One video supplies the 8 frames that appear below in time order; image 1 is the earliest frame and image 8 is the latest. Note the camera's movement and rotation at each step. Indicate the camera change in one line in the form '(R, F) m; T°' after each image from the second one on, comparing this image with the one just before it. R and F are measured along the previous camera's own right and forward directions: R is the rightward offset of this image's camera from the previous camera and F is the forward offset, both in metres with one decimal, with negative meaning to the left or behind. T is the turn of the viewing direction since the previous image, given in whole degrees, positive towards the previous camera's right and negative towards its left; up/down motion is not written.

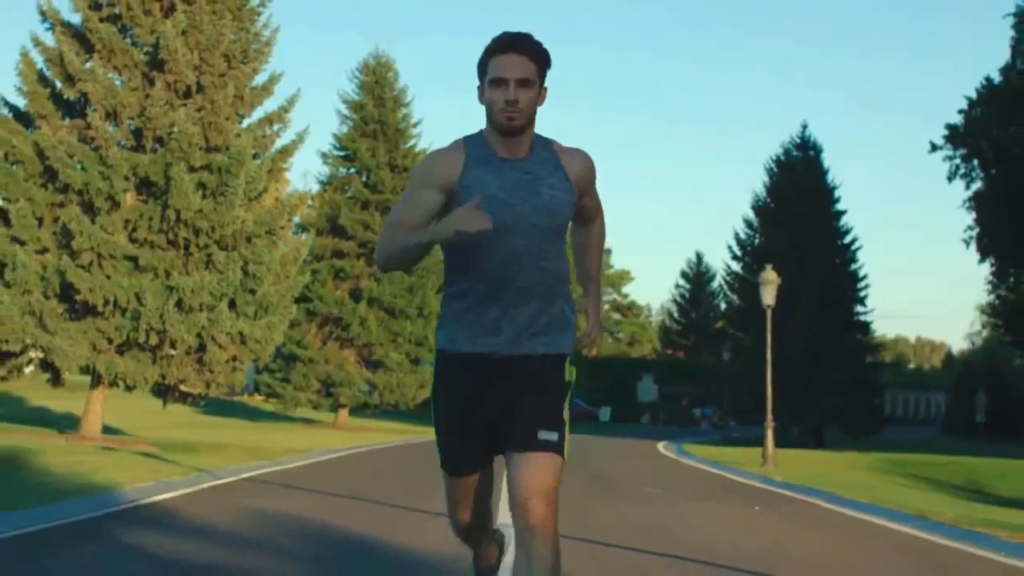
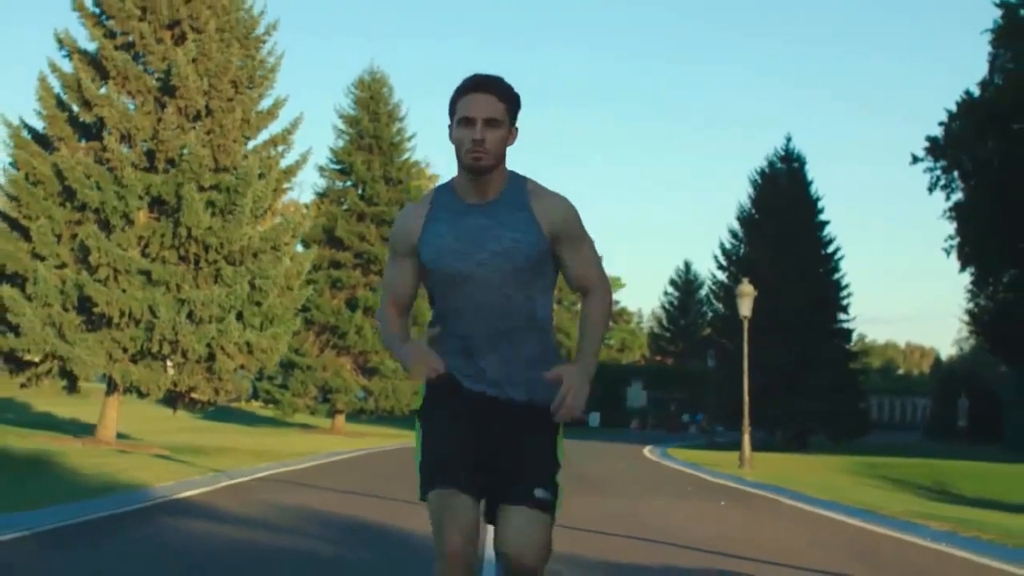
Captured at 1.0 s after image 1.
(0.0, -1.7) m; 0°
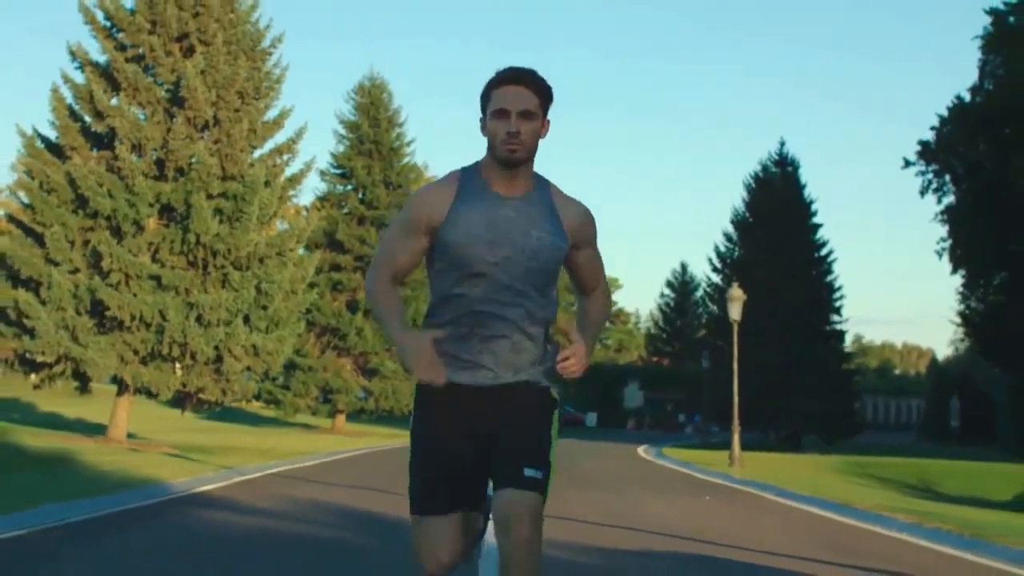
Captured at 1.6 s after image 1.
(0.0, -1.0) m; 0°
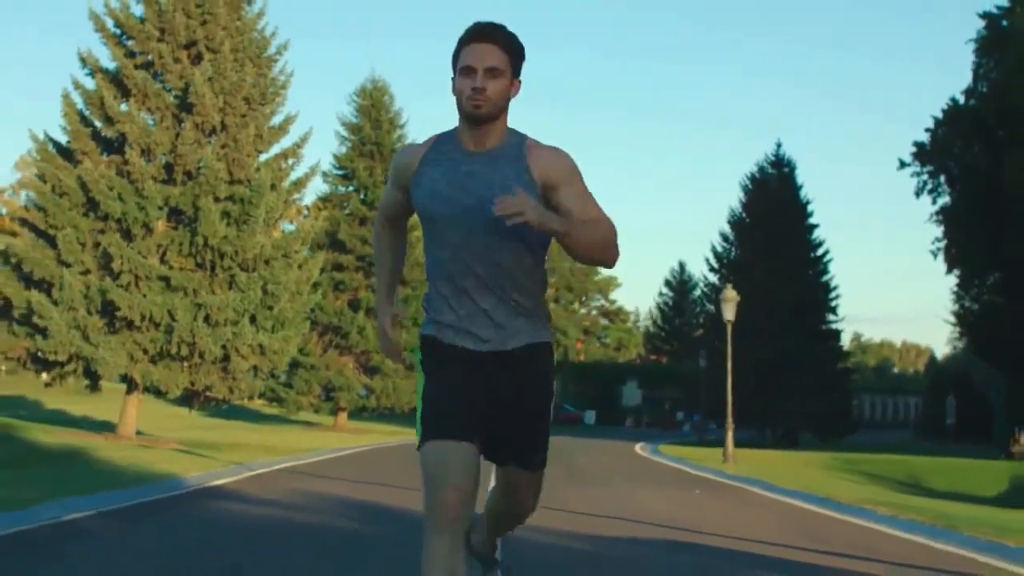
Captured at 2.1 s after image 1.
(0.0, -0.8) m; 0°
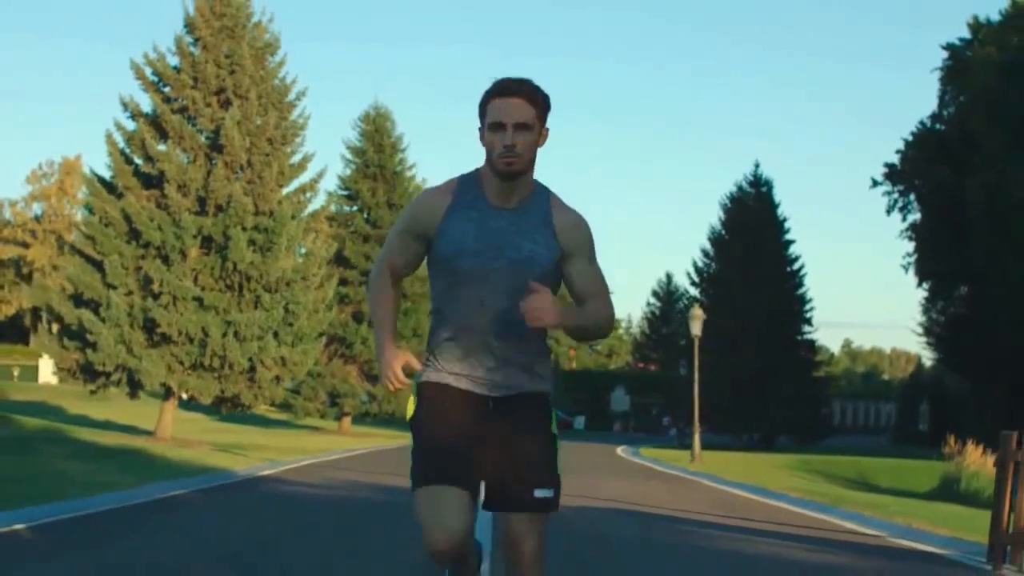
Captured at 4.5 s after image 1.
(+0.1, -4.2) m; 0°
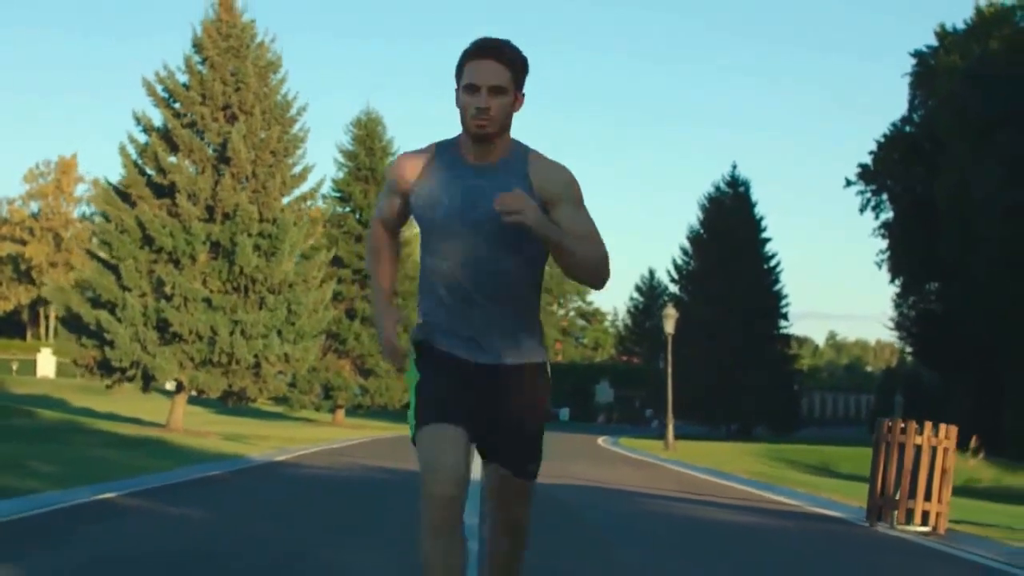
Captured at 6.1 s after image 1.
(0.0, -2.8) m; +1°
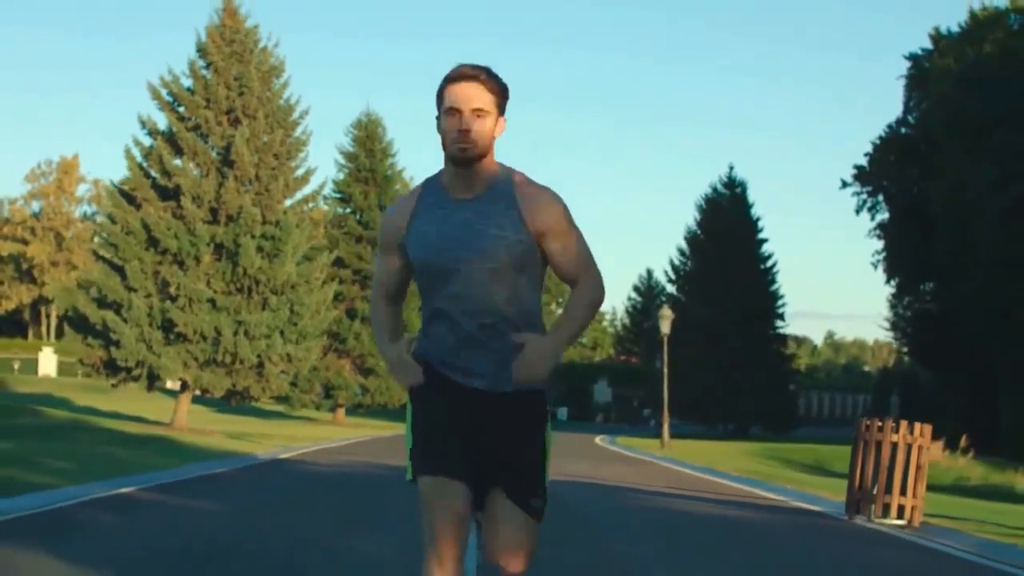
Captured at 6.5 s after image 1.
(0.0, -0.7) m; 0°
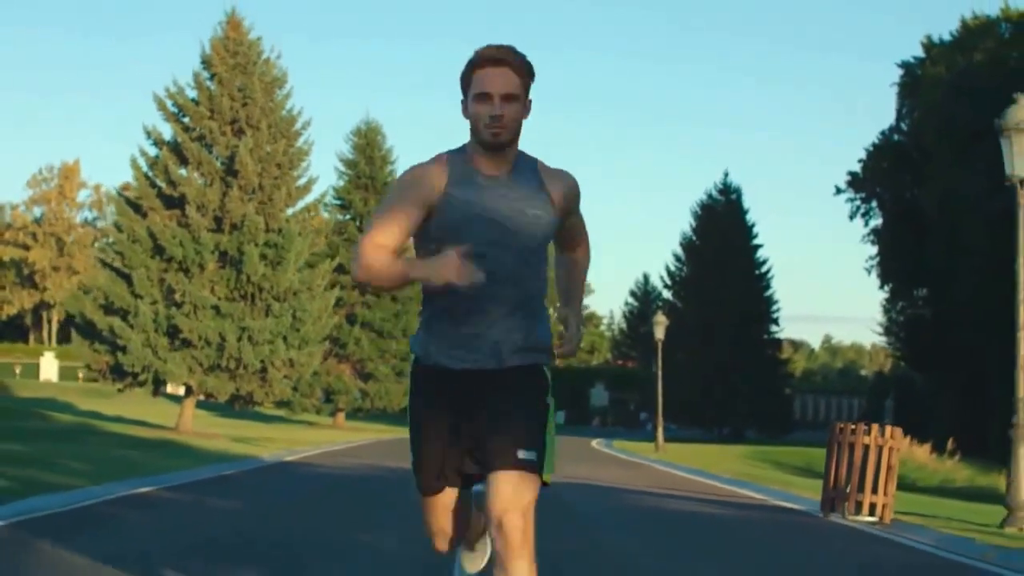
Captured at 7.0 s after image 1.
(0.0, -0.9) m; 0°
